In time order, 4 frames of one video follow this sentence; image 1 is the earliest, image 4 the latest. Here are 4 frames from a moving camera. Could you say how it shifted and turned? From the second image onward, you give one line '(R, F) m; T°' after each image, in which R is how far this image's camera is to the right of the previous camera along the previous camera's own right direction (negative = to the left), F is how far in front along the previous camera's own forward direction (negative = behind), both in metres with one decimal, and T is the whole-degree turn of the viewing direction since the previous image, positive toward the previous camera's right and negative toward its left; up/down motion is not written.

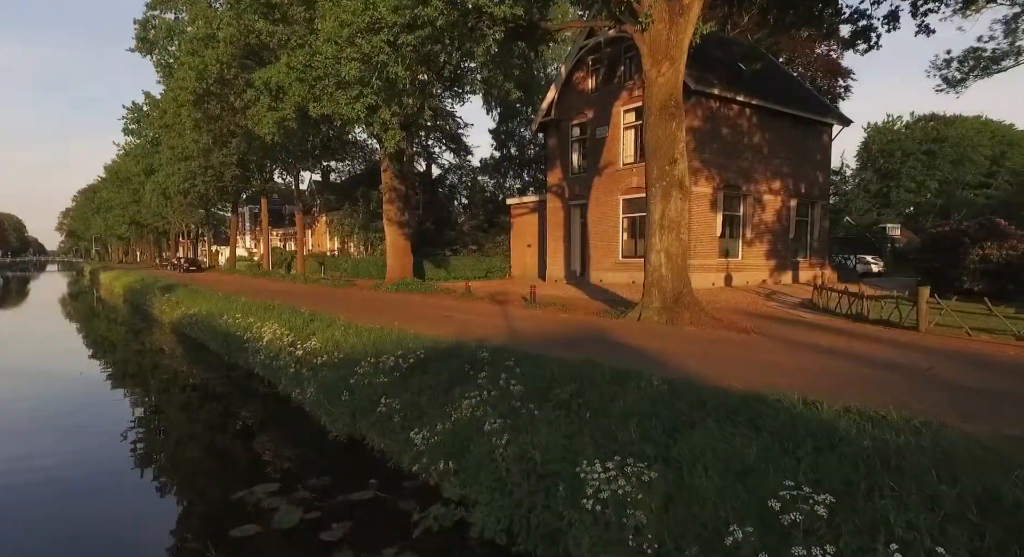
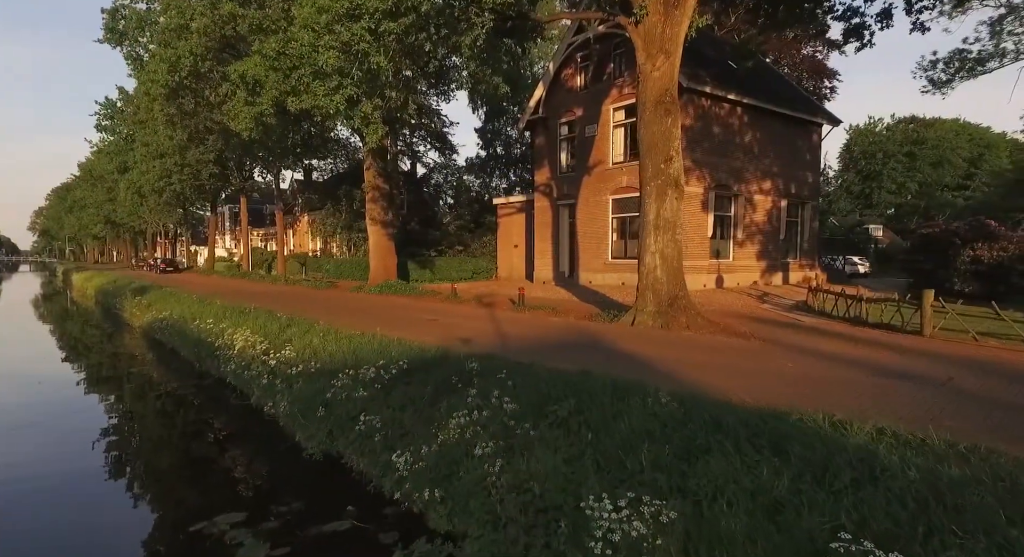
(-0.1, +0.6) m; +1°
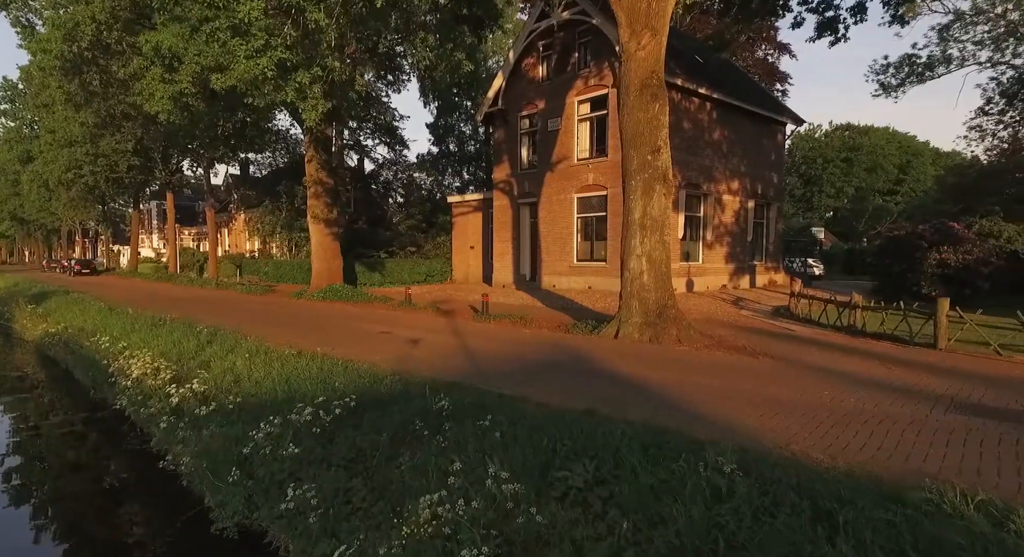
(-0.3, +1.6) m; +5°
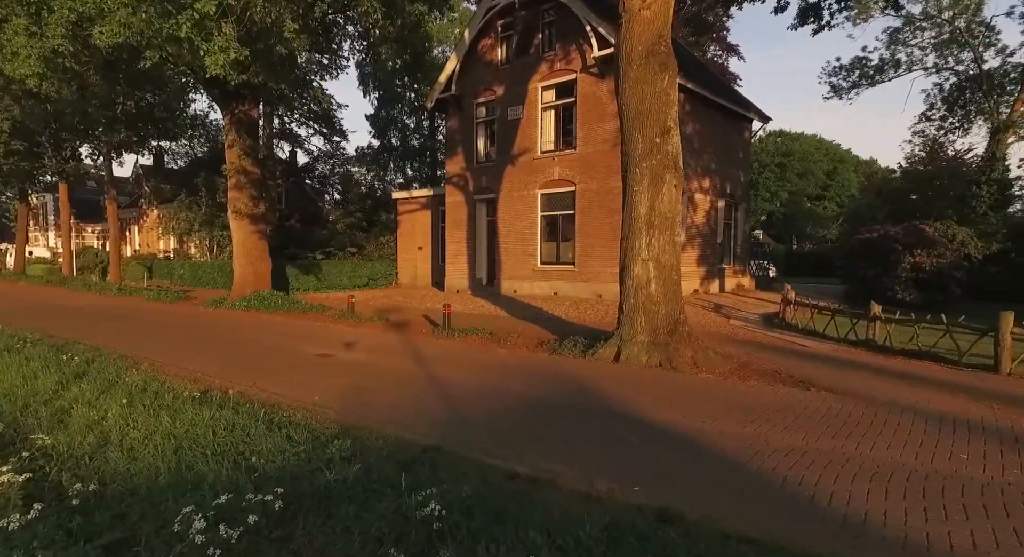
(-0.6, +2.1) m; +6°
